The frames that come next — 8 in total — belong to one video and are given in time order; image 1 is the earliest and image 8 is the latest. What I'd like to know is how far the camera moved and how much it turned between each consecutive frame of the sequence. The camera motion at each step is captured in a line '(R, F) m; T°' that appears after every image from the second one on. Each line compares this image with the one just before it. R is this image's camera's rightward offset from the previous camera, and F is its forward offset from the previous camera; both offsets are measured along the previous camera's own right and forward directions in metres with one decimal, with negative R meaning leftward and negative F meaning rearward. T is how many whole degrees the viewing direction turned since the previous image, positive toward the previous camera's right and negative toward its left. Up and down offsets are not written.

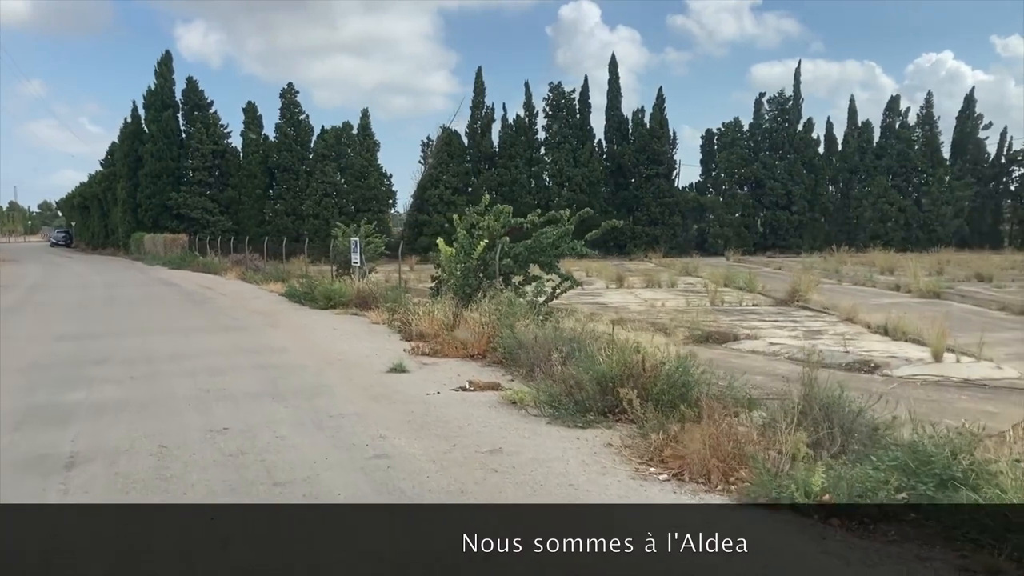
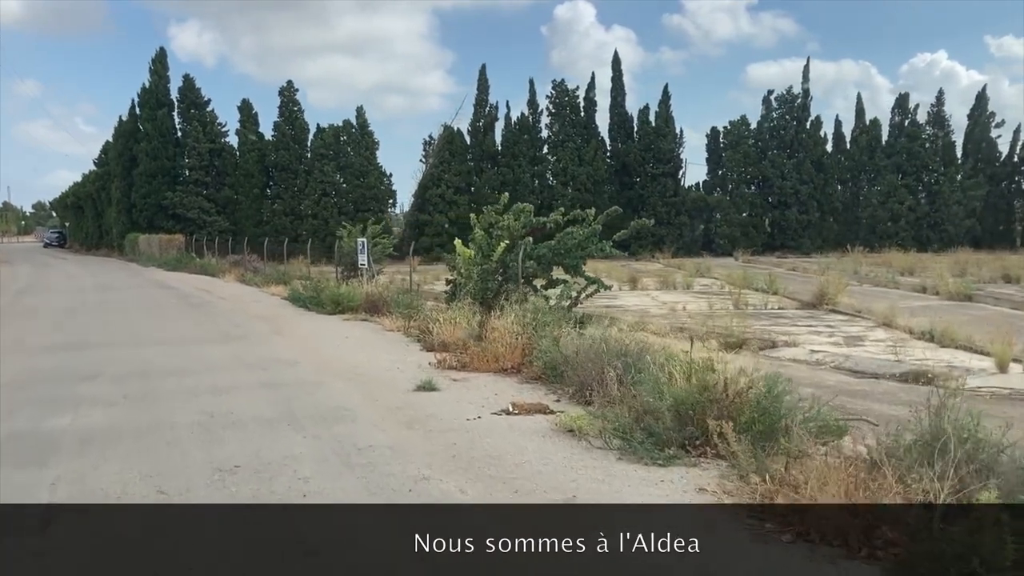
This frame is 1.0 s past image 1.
(-0.4, +1.1) m; 0°
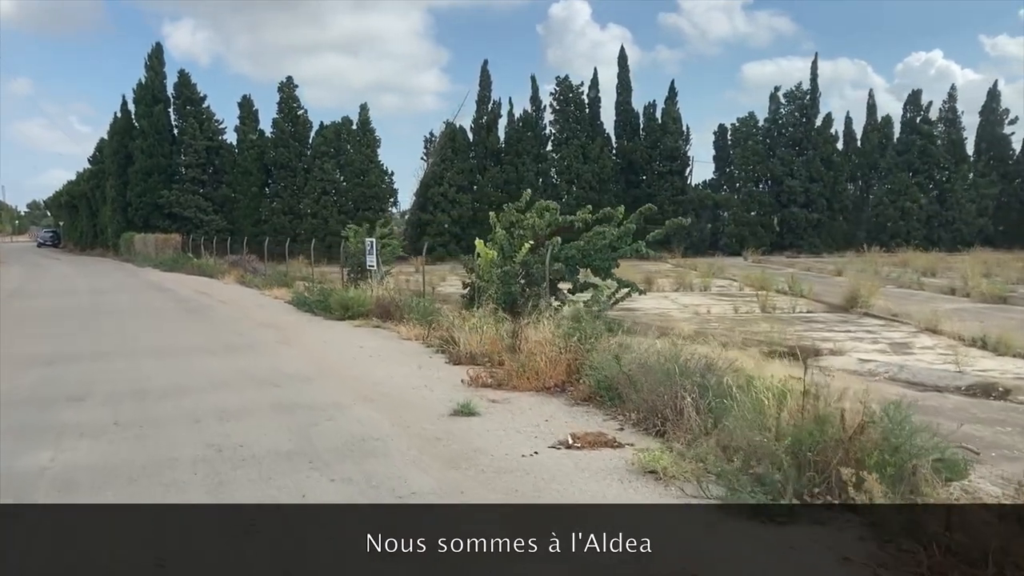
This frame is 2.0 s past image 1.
(-0.4, +1.1) m; 0°
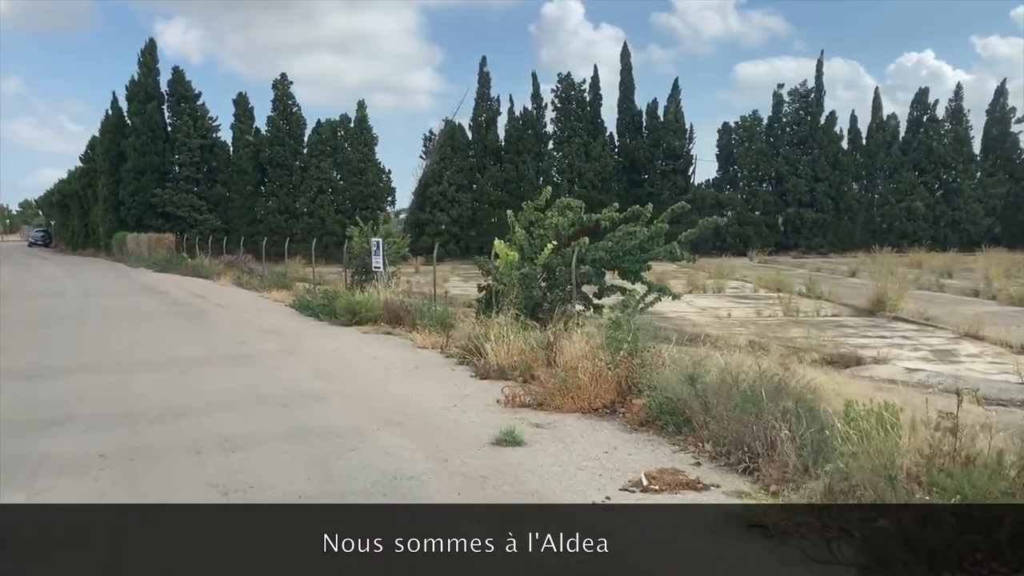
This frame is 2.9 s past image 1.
(-0.4, +1.0) m; 0°
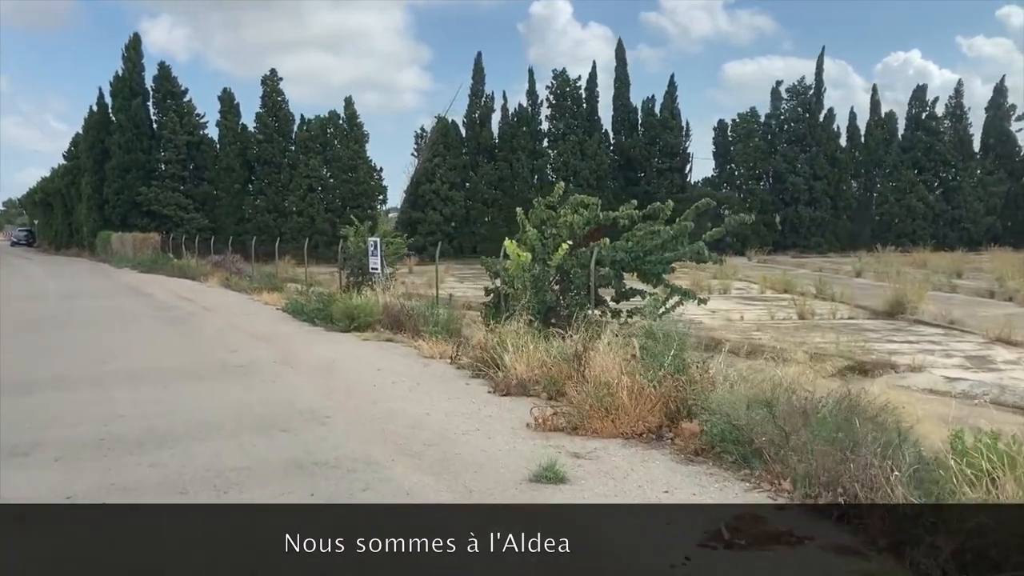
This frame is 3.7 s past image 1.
(-0.3, +0.9) m; +1°
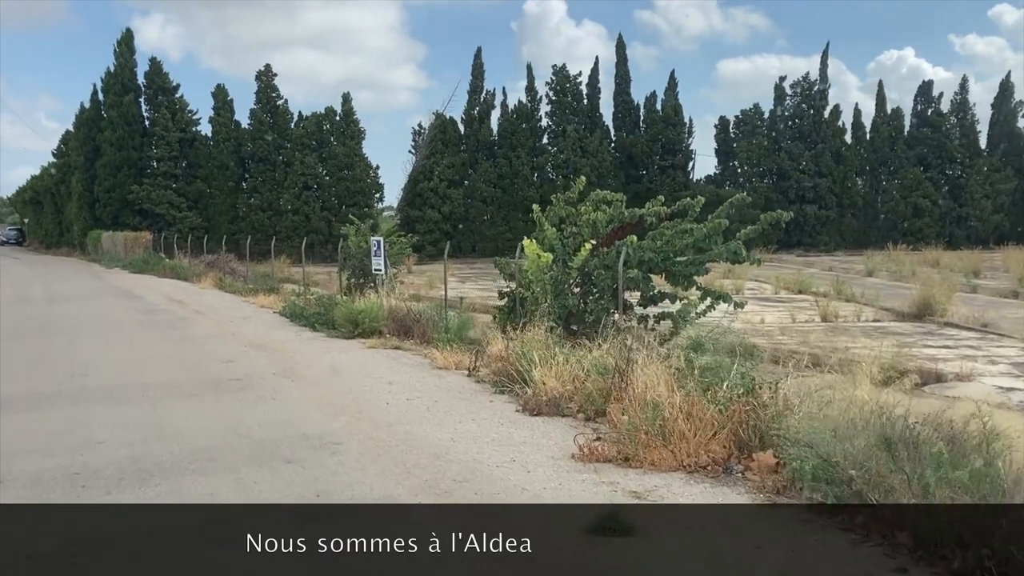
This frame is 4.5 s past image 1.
(-0.3, +1.0) m; 0°
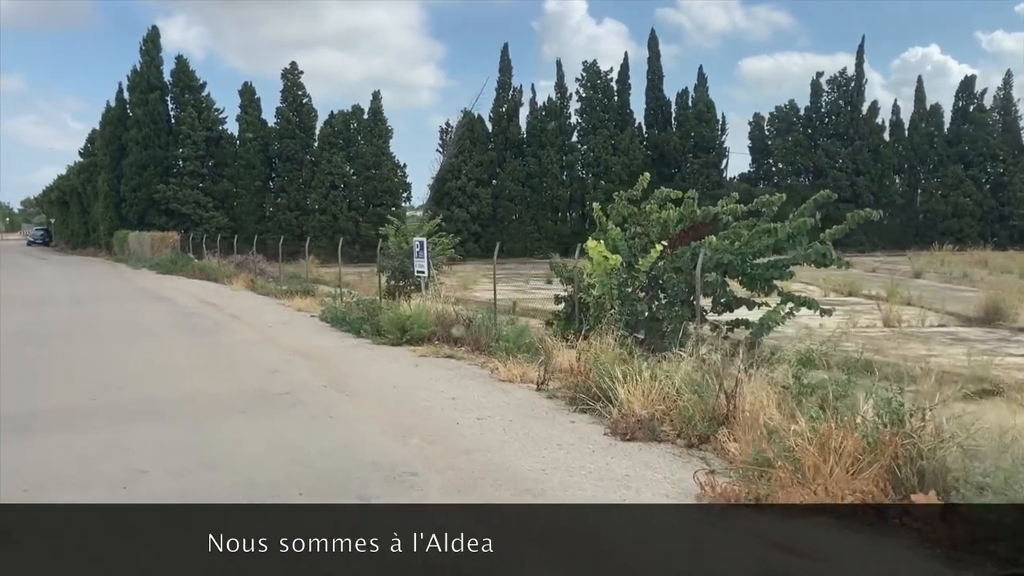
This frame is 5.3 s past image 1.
(-0.5, +0.8) m; -1°
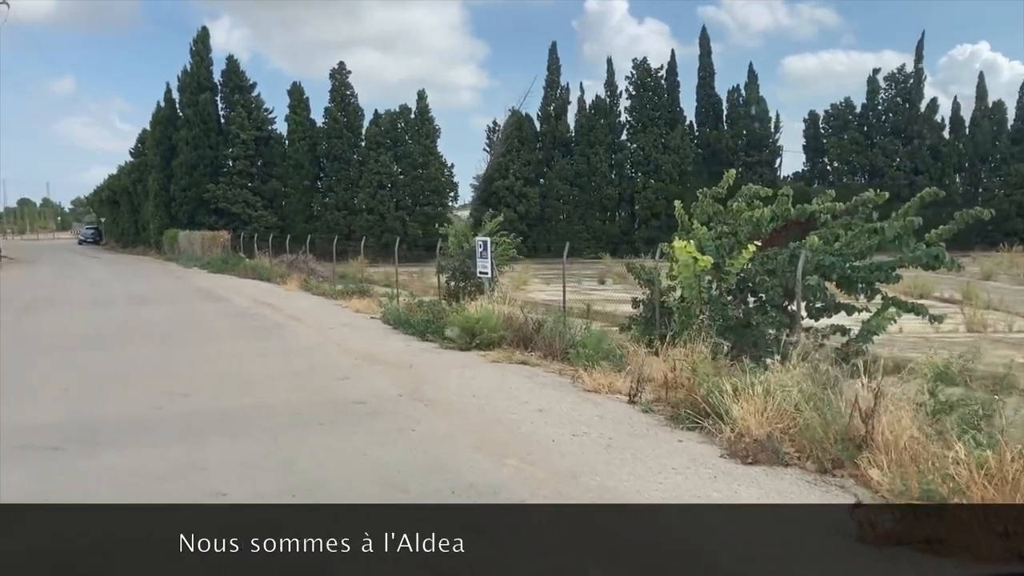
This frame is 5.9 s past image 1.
(-0.4, +0.6) m; -2°
